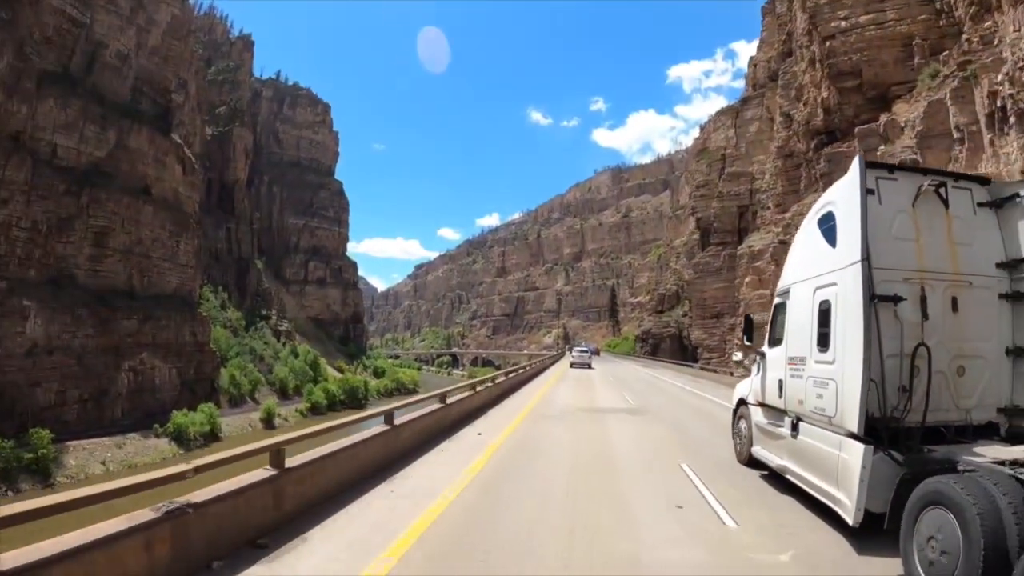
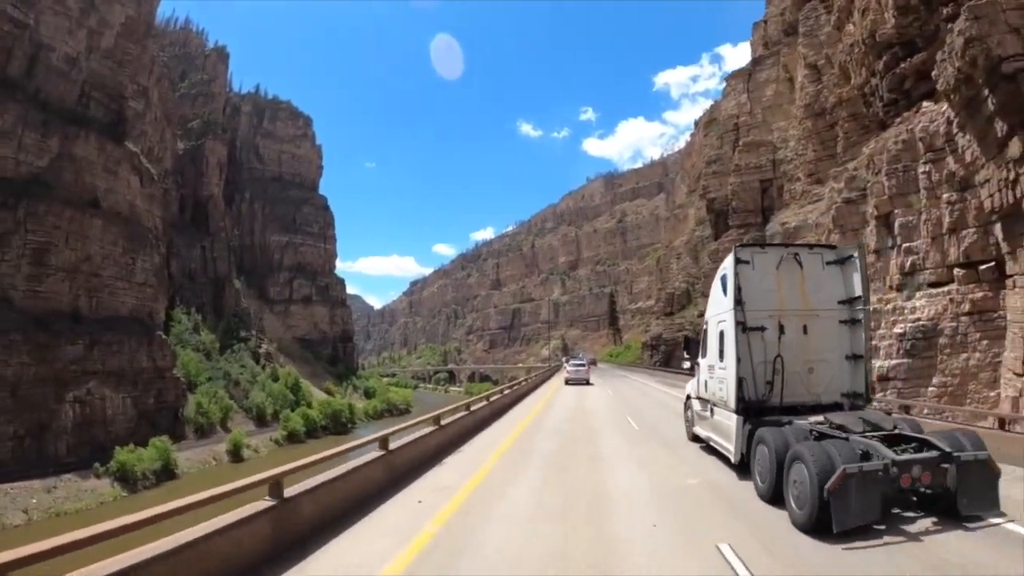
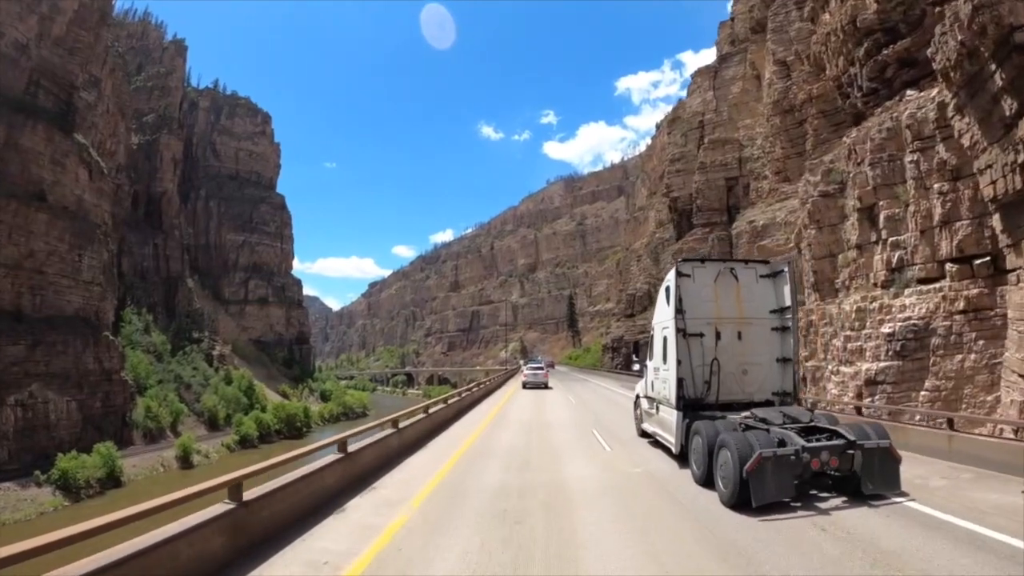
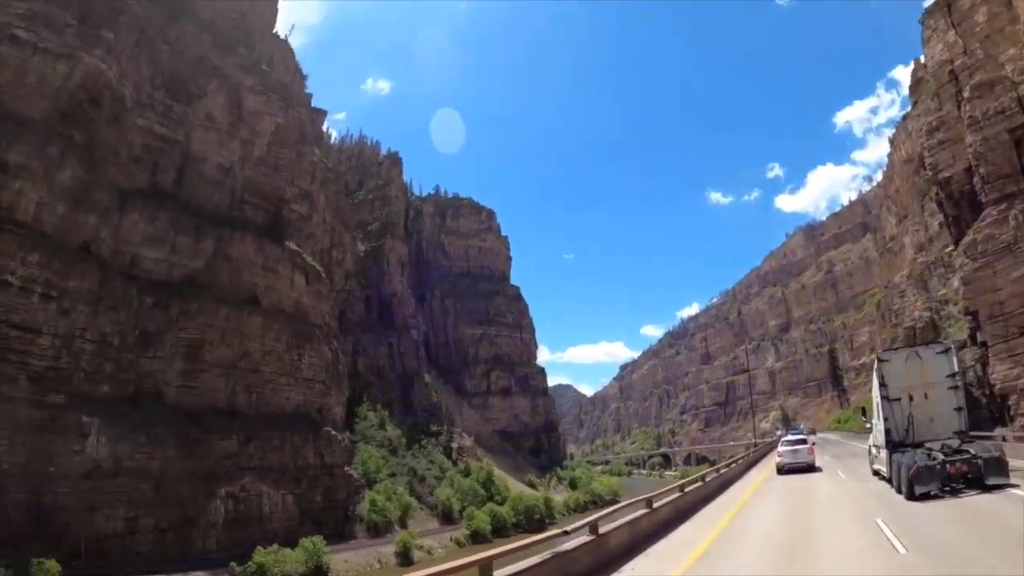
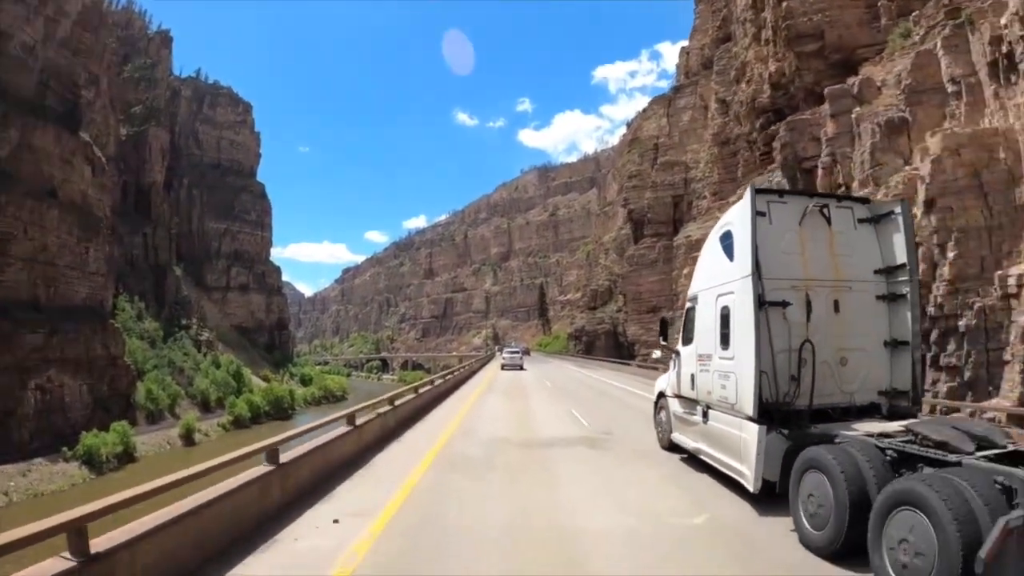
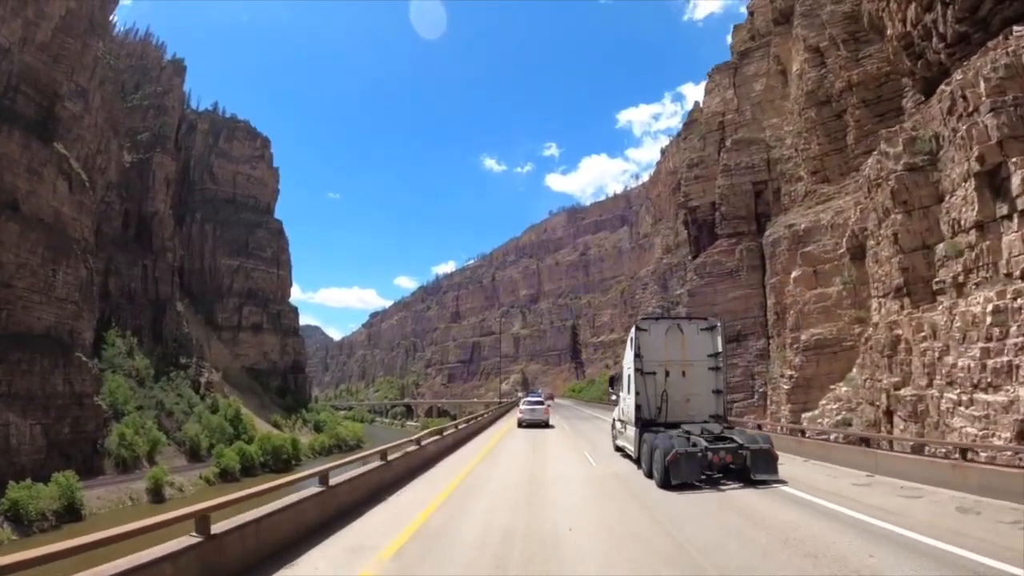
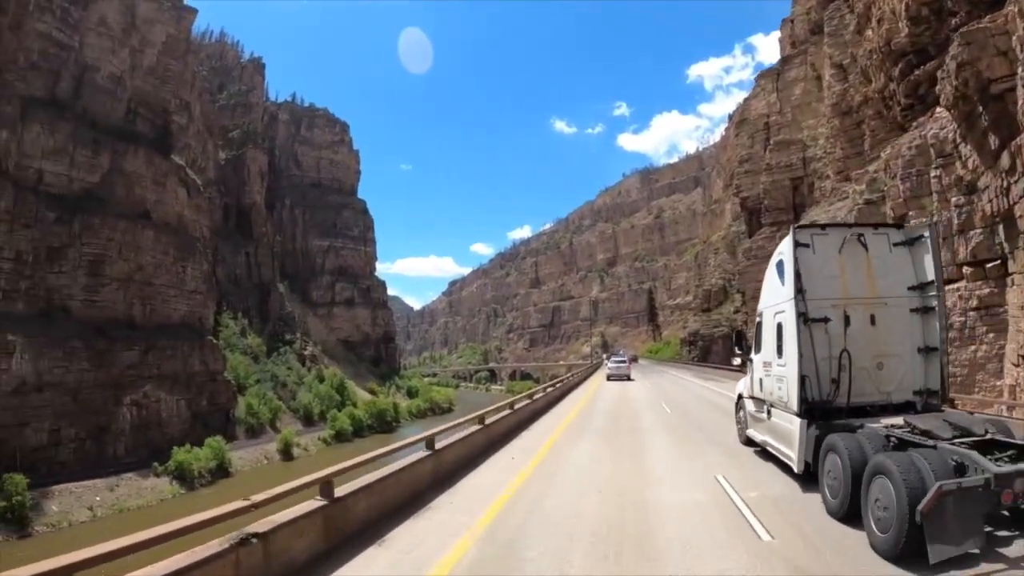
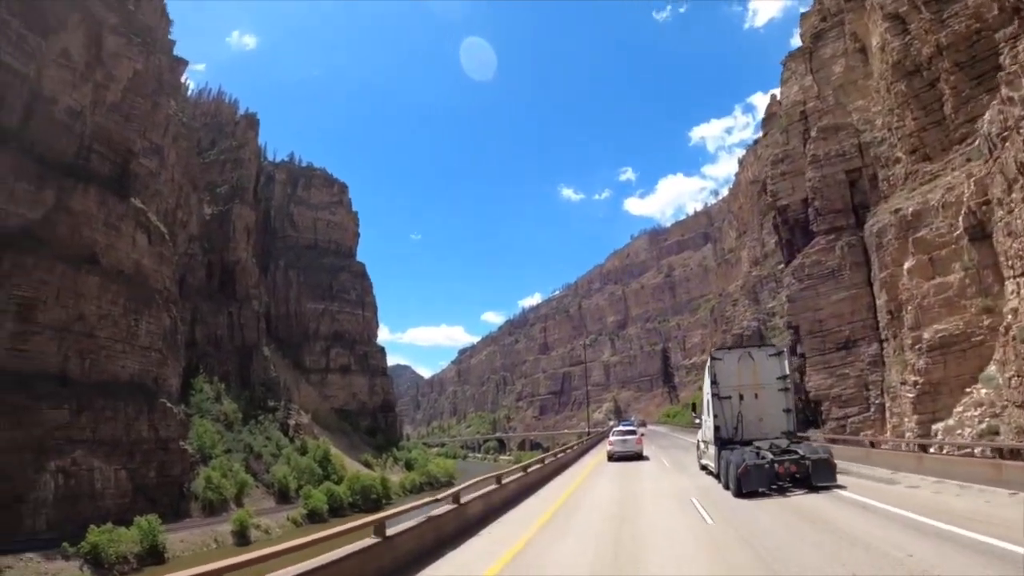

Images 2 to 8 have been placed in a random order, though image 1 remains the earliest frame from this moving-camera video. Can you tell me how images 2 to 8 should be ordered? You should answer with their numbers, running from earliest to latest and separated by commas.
5, 7, 2, 3, 6, 8, 4
